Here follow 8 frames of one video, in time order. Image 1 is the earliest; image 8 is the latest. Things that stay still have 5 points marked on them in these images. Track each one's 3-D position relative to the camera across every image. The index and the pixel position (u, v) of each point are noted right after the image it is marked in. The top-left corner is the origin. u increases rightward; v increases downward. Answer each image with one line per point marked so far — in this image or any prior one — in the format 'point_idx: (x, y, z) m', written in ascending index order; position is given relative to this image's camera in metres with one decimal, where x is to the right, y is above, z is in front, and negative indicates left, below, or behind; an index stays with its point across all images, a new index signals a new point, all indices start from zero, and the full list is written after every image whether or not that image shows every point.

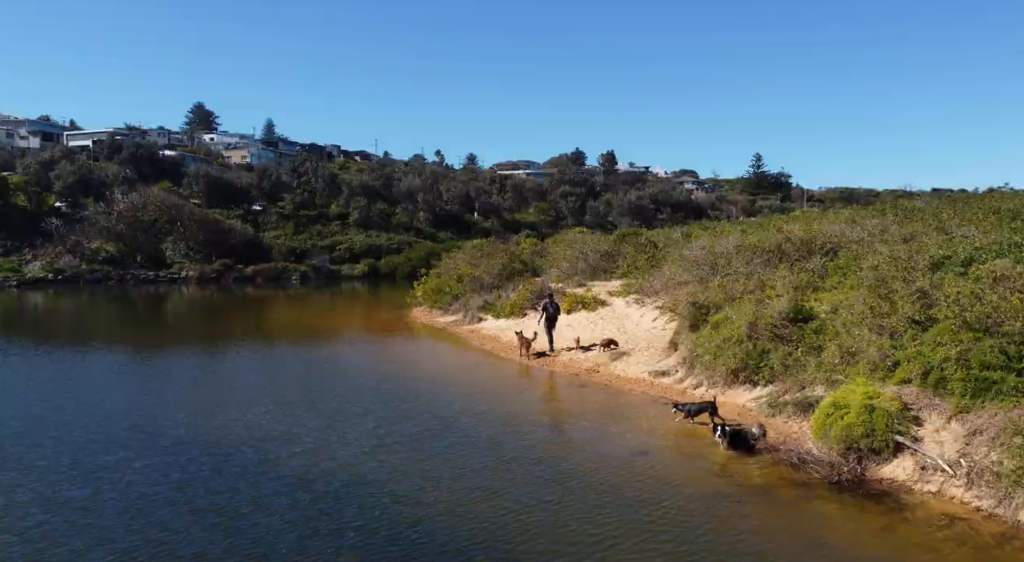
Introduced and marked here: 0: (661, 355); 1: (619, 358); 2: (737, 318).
0: (+3.5, -1.8, +17.3) m
1: (+2.6, -1.9, +18.1) m
2: (+4.5, -0.7, +14.7) m
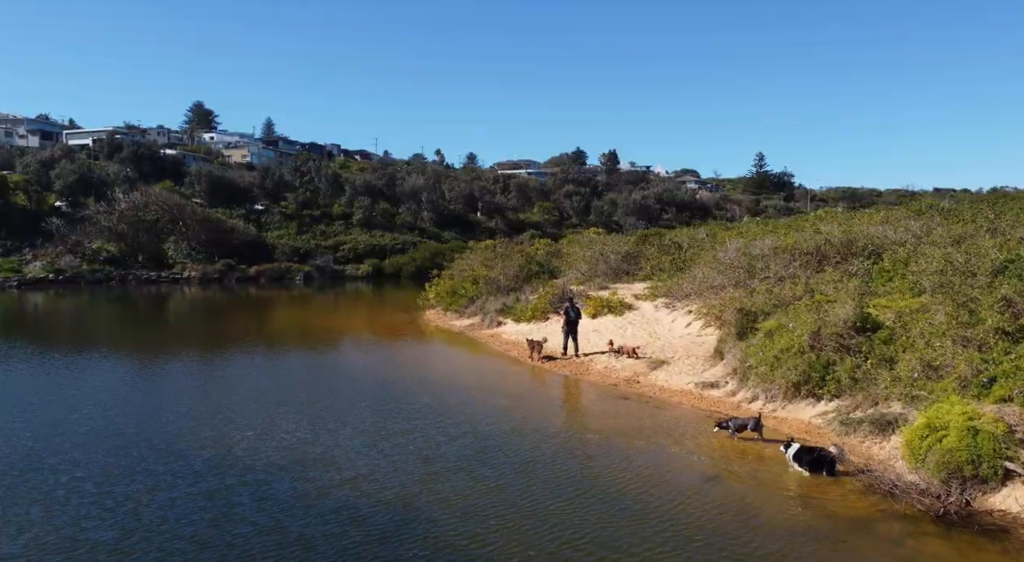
0: (+4.3, -1.9, +16.4) m
1: (+3.4, -2.0, +17.1) m
2: (+5.3, -0.9, +13.7) m
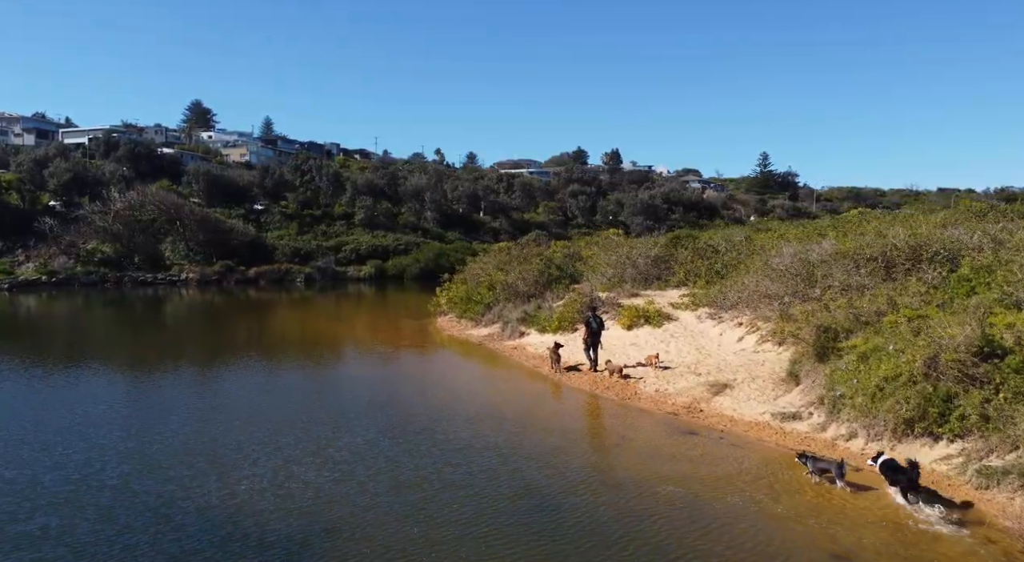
0: (+5.1, -2.2, +14.2) m
1: (+4.2, -2.3, +15.0) m
2: (+6.1, -1.1, +11.6) m
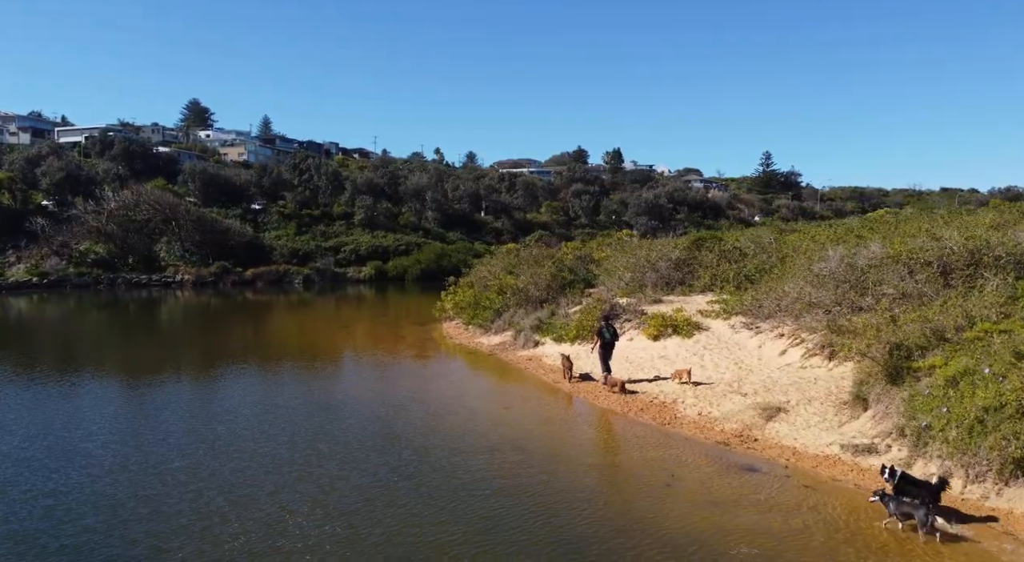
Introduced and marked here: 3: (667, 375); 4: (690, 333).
0: (+5.5, -2.3, +12.5) m
1: (+4.6, -2.4, +13.2) m
2: (+6.6, -1.3, +9.9) m
3: (+3.7, -2.2, +17.6) m
4: (+4.7, -1.3, +19.5) m
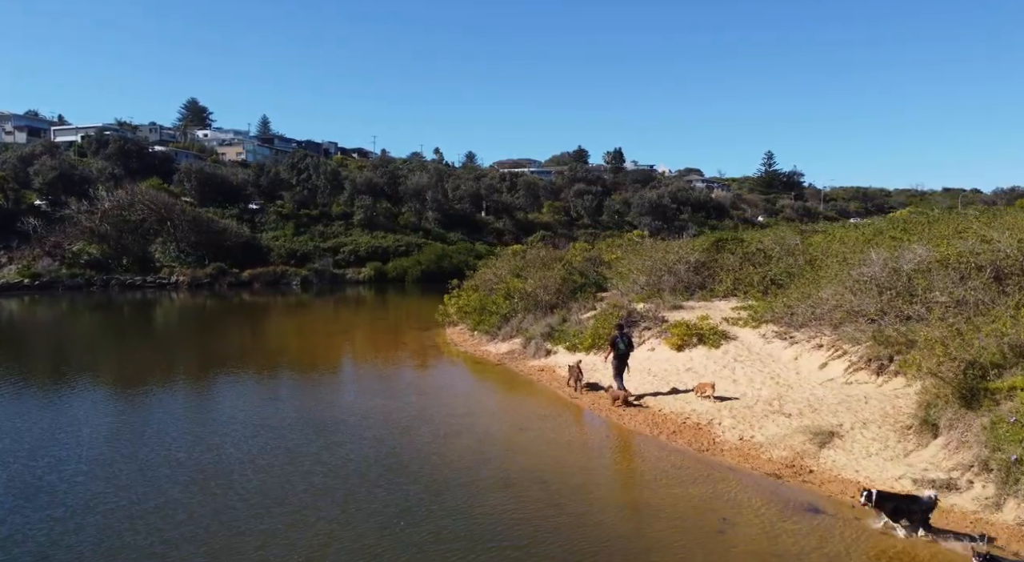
0: (+5.9, -2.5, +11.0) m
1: (+5.0, -2.6, +11.8) m
2: (+6.9, -1.4, +8.4) m
3: (+4.0, -2.4, +16.1) m
4: (+5.0, -1.5, +18.0) m
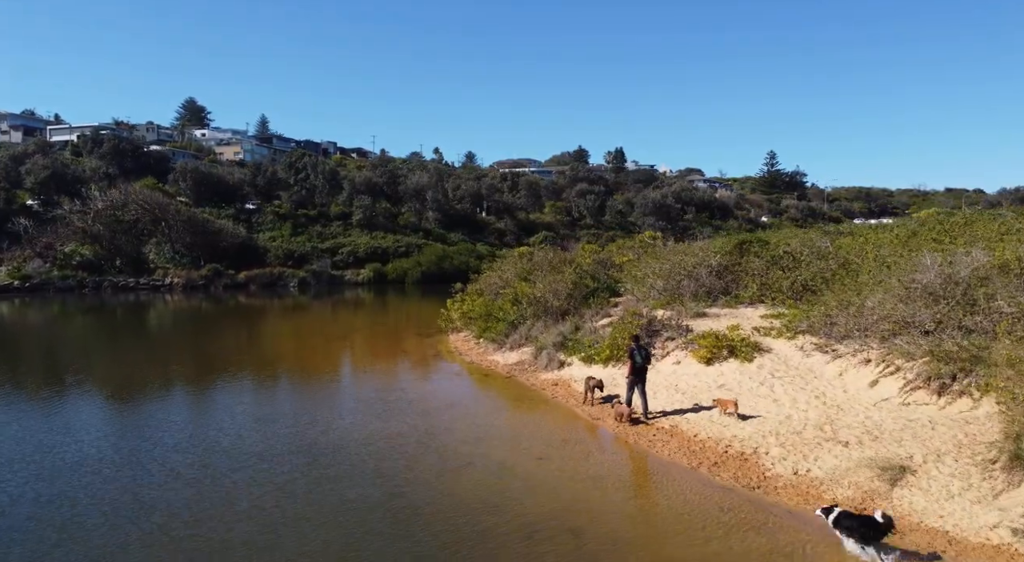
0: (+6.1, -2.6, +9.4) m
1: (+5.3, -2.7, +10.2) m
2: (+7.2, -1.5, +6.8) m
3: (+4.3, -2.5, +14.5) m
4: (+5.3, -1.6, +16.4) m
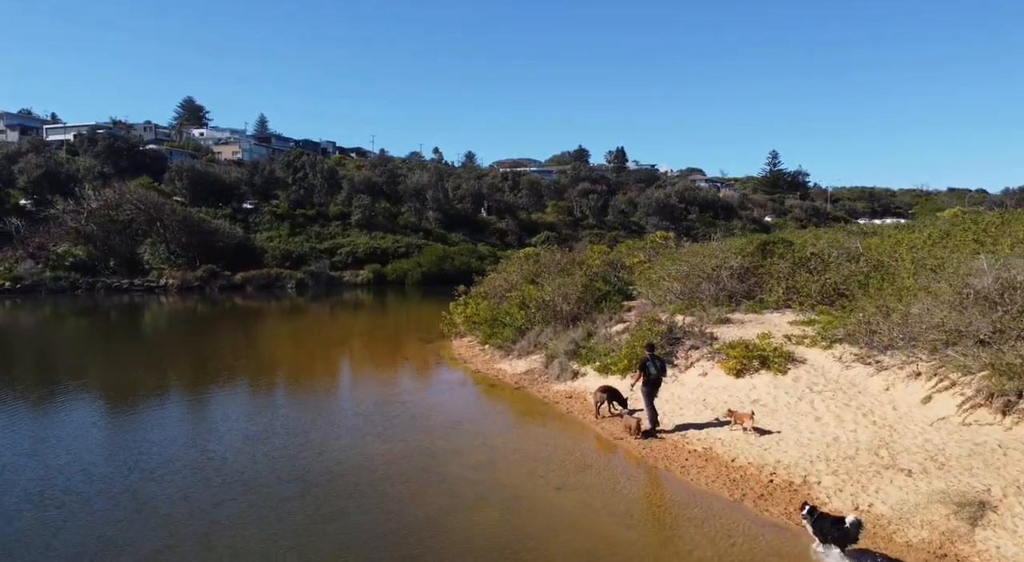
0: (+6.4, -2.7, +8.0) m
1: (+5.5, -2.8, +8.8) m
2: (+7.4, -1.6, +5.4) m
3: (+4.5, -2.6, +13.1) m
4: (+5.5, -1.7, +15.0) m
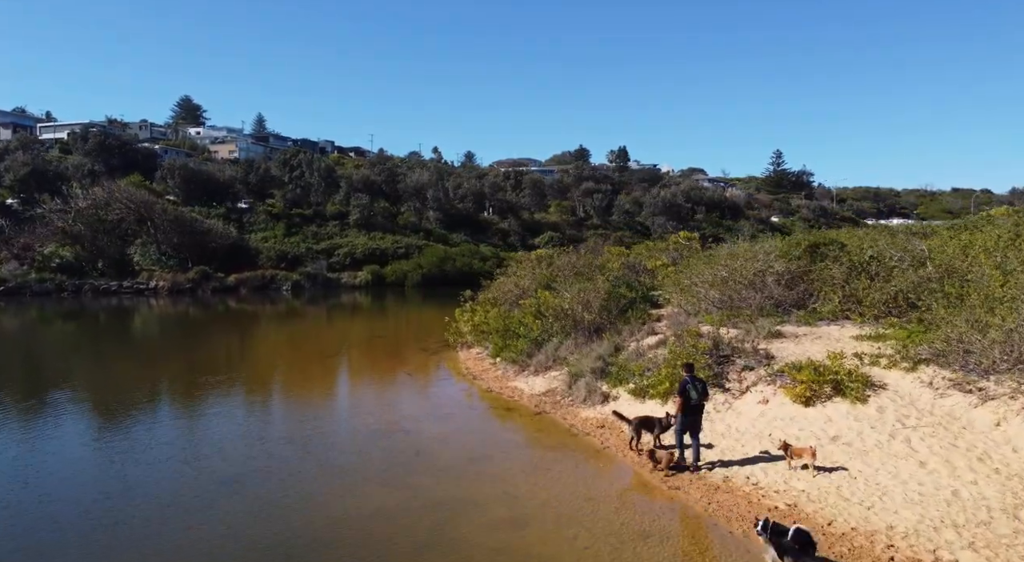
0: (+6.8, -2.9, +5.6) m
1: (+5.9, -3.0, +6.3) m
2: (+7.9, -1.8, +3.0) m
3: (+5.0, -2.8, +10.7) m
4: (+5.9, -1.9, +12.6) m
